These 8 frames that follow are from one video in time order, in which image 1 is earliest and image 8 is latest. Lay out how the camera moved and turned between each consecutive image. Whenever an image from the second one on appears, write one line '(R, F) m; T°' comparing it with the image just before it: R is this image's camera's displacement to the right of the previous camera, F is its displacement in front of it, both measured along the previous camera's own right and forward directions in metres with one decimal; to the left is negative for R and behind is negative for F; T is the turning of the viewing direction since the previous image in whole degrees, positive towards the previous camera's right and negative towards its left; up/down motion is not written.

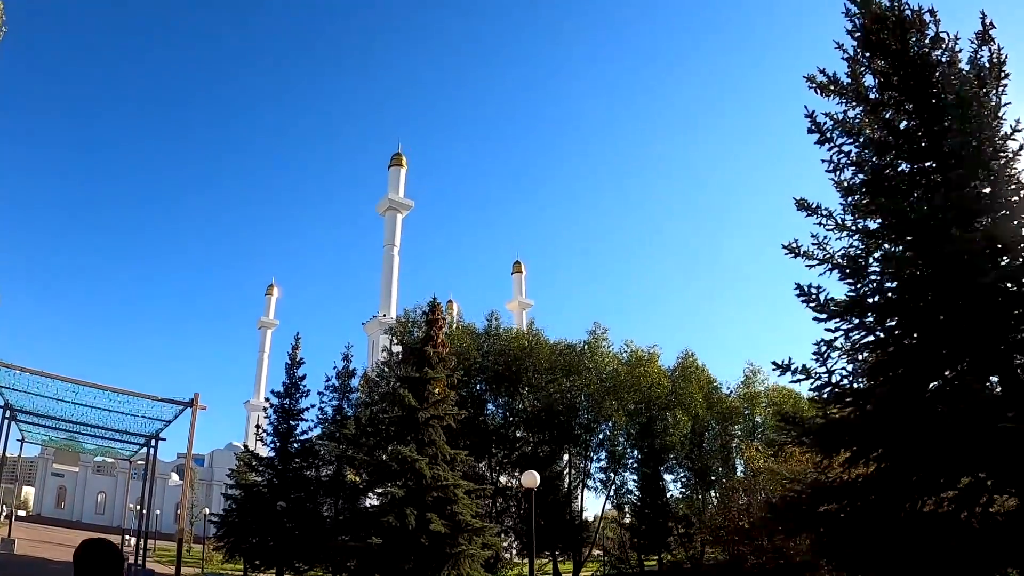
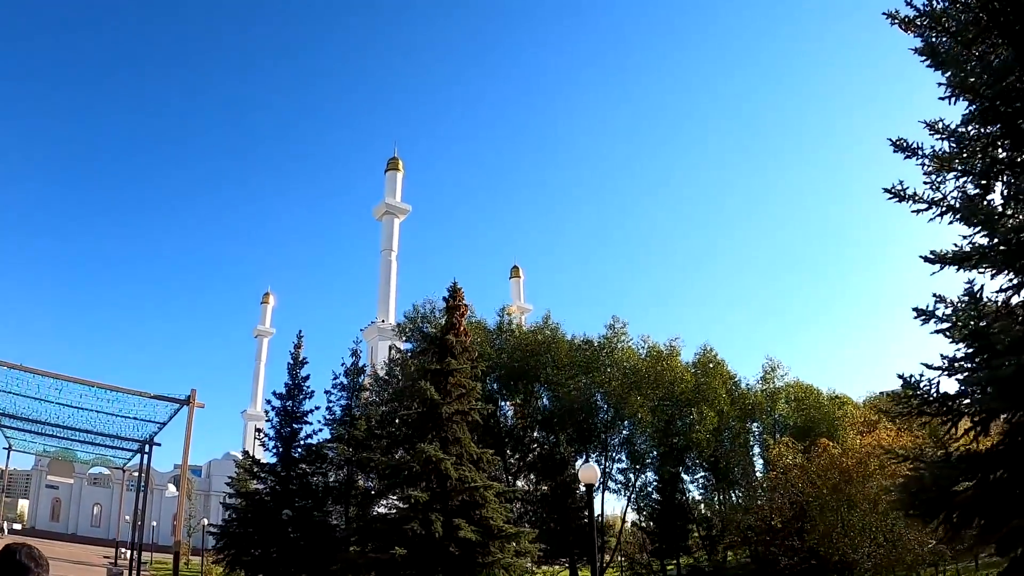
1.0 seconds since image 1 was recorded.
(-0.6, +1.3) m; 0°
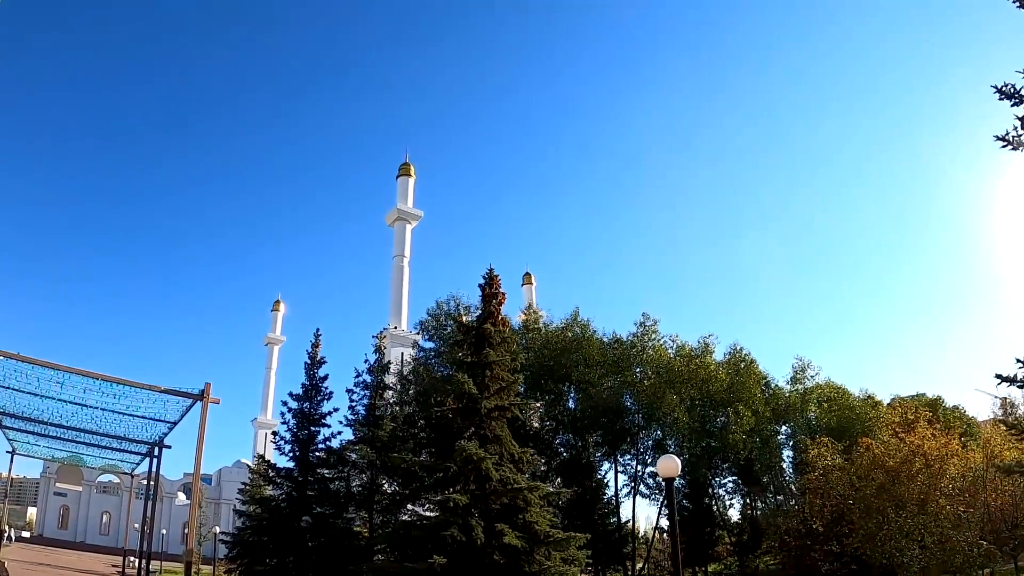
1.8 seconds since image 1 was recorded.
(-0.5, +1.1) m; -1°
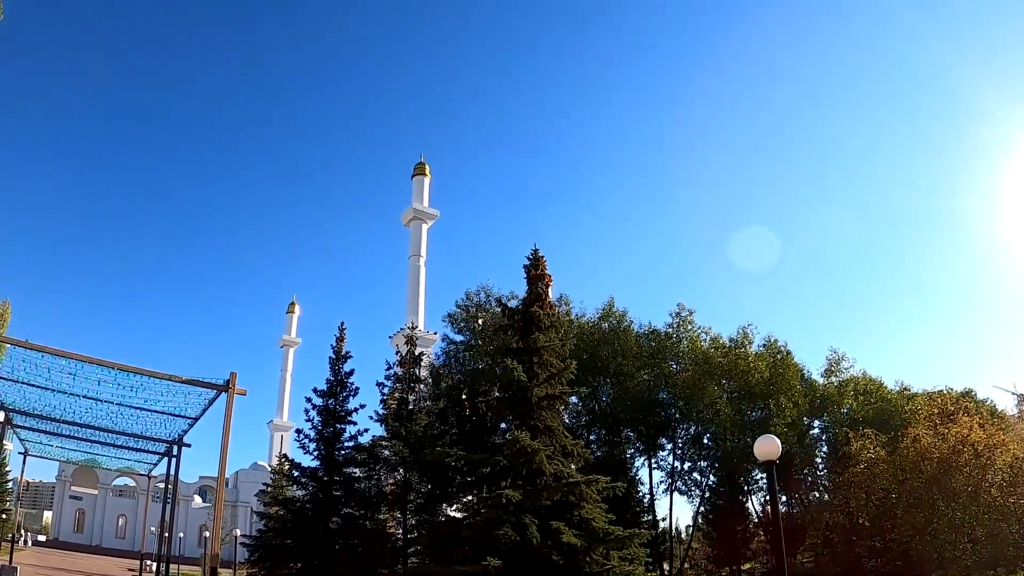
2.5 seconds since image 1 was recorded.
(-0.6, +1.0) m; -1°
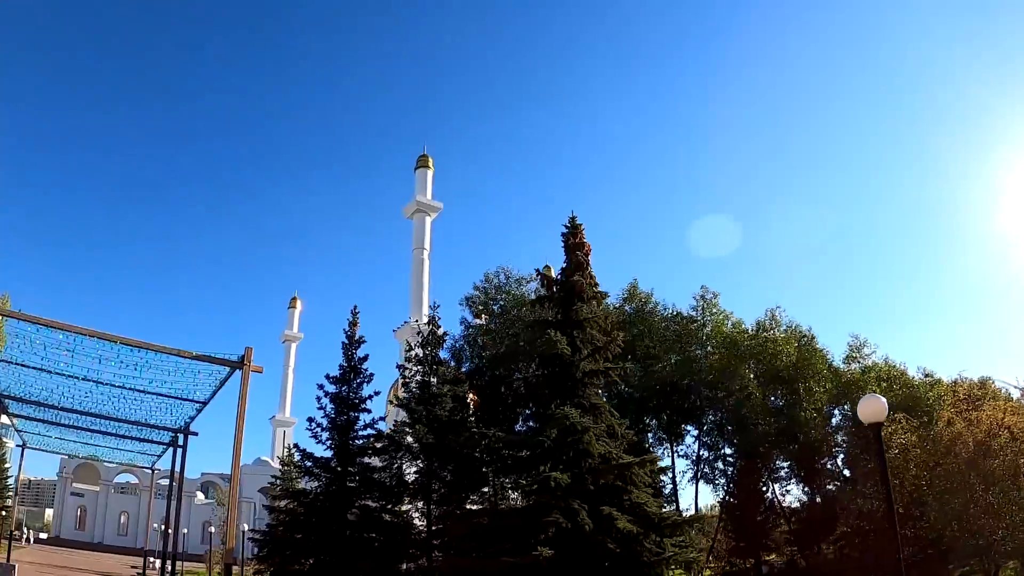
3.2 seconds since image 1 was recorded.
(-0.5, +0.9) m; 0°
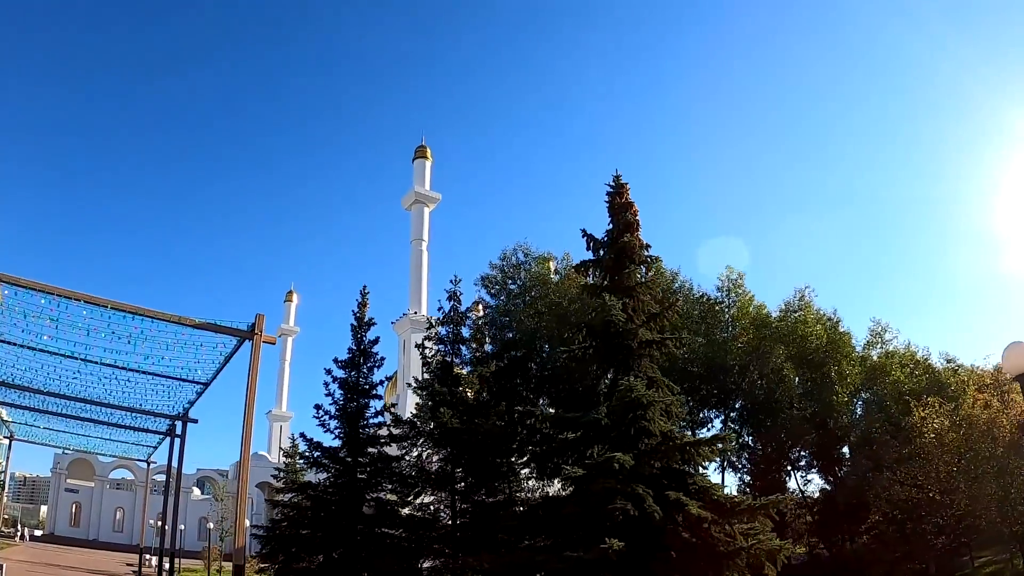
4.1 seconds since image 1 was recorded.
(-0.6, +1.1) m; 0°
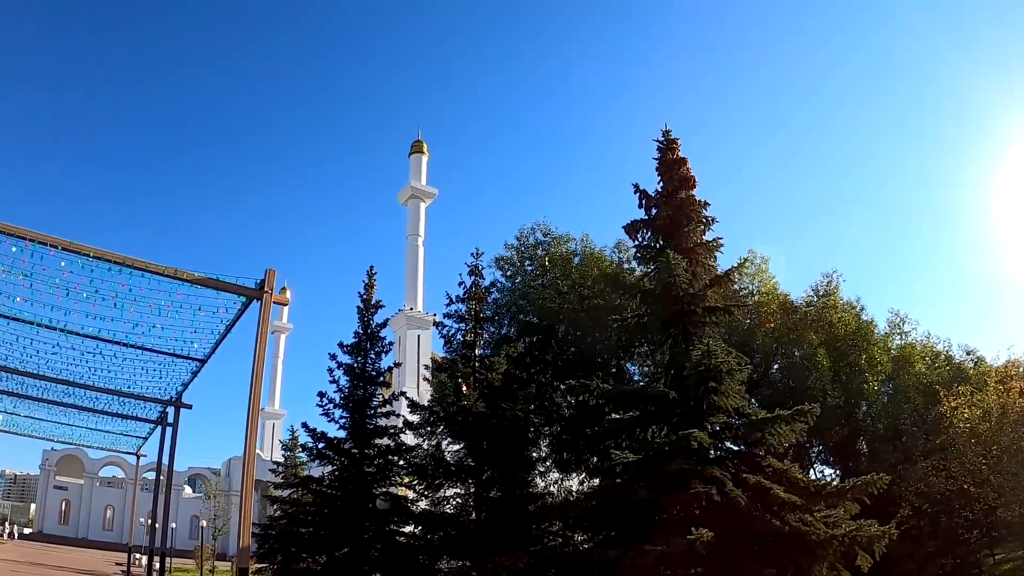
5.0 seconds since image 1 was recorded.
(-0.5, +1.1) m; +1°
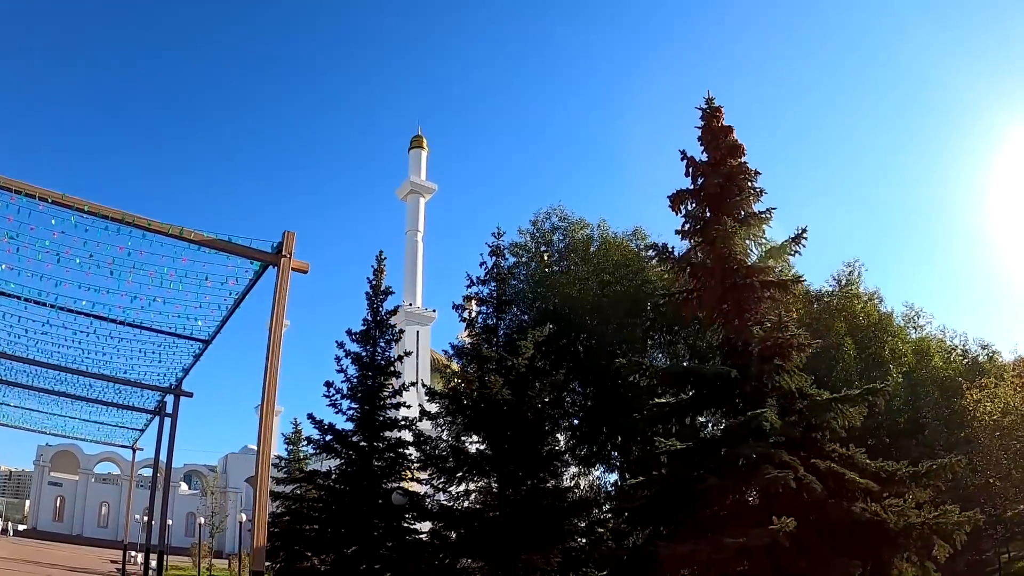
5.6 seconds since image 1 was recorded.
(-0.4, +0.7) m; 0°
